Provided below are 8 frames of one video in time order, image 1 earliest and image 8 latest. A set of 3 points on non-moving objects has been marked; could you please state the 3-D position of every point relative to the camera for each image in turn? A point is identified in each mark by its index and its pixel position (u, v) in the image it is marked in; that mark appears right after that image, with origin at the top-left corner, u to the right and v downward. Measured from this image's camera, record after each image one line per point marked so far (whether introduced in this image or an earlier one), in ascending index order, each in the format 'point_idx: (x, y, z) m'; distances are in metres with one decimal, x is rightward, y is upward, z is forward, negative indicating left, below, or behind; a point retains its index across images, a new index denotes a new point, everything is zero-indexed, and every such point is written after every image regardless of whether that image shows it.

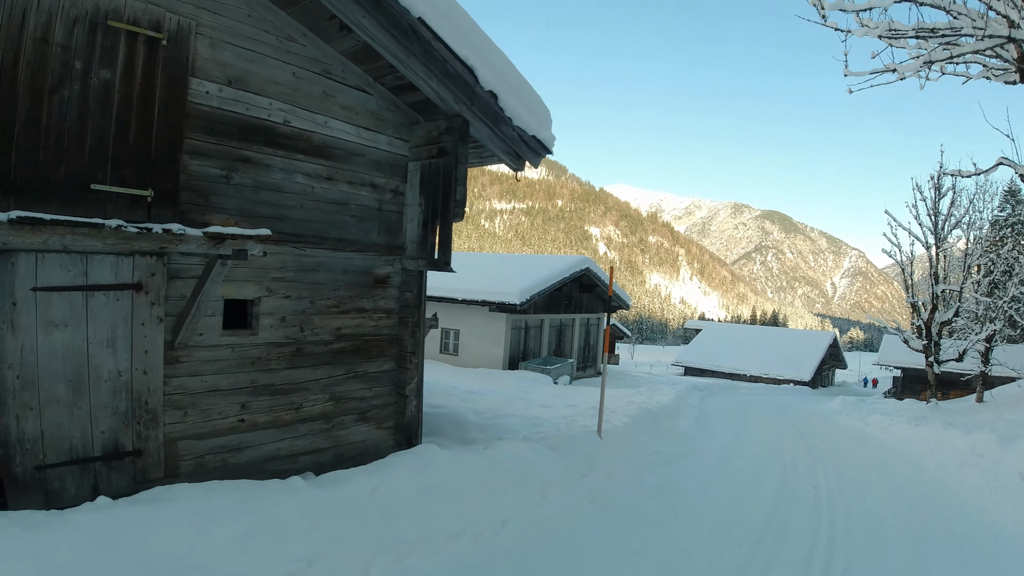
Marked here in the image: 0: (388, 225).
0: (-1.9, +0.9, +7.9) m
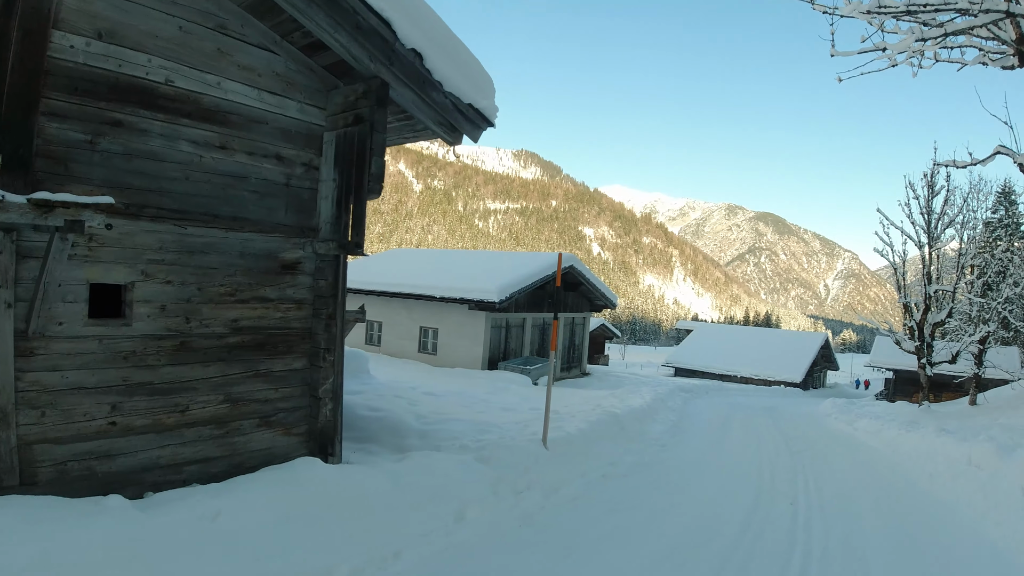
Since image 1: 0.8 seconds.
0: (-2.7, +1.1, +7.0) m
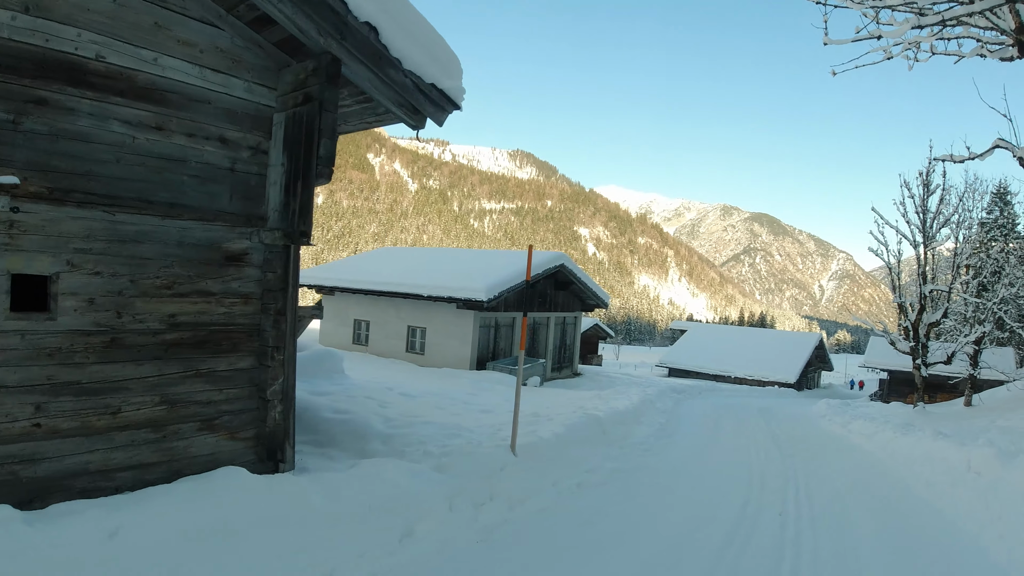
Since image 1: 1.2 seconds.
0: (-3.1, +1.1, +6.5) m
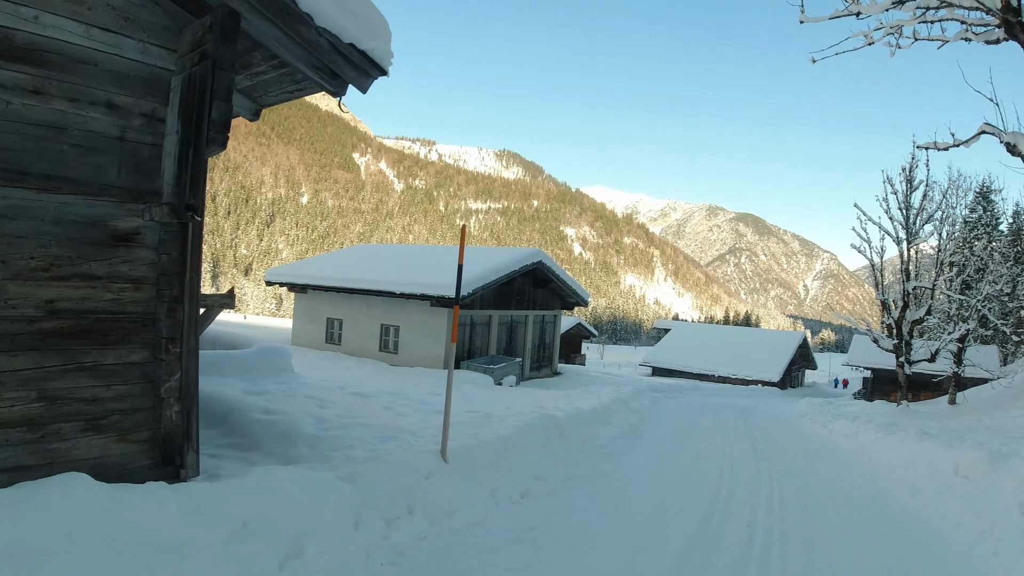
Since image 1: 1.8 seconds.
0: (-3.8, +1.3, +5.6) m
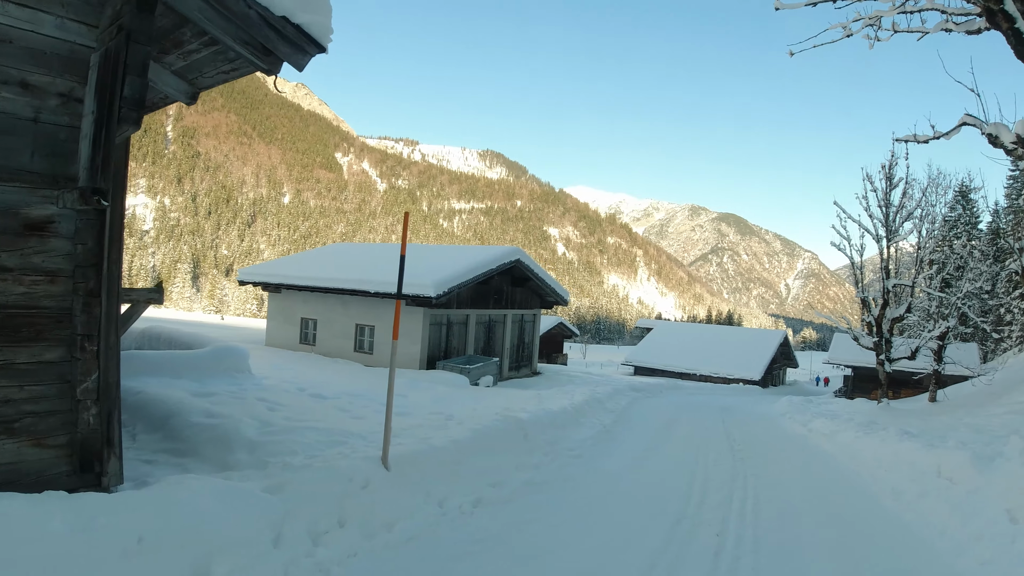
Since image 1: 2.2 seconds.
0: (-4.3, +1.4, +5.0) m
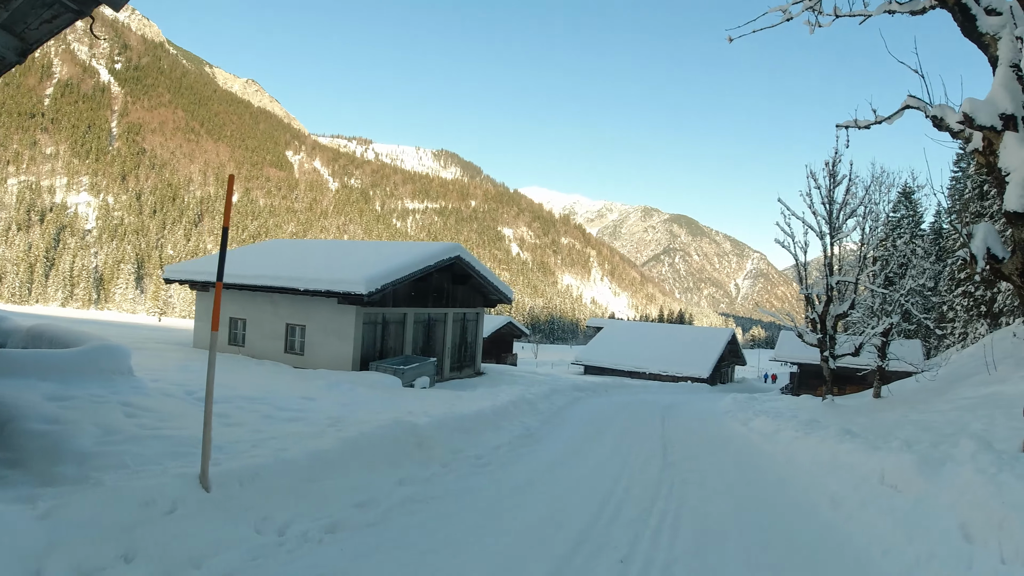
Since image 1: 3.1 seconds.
0: (-5.3, +1.6, +3.7) m
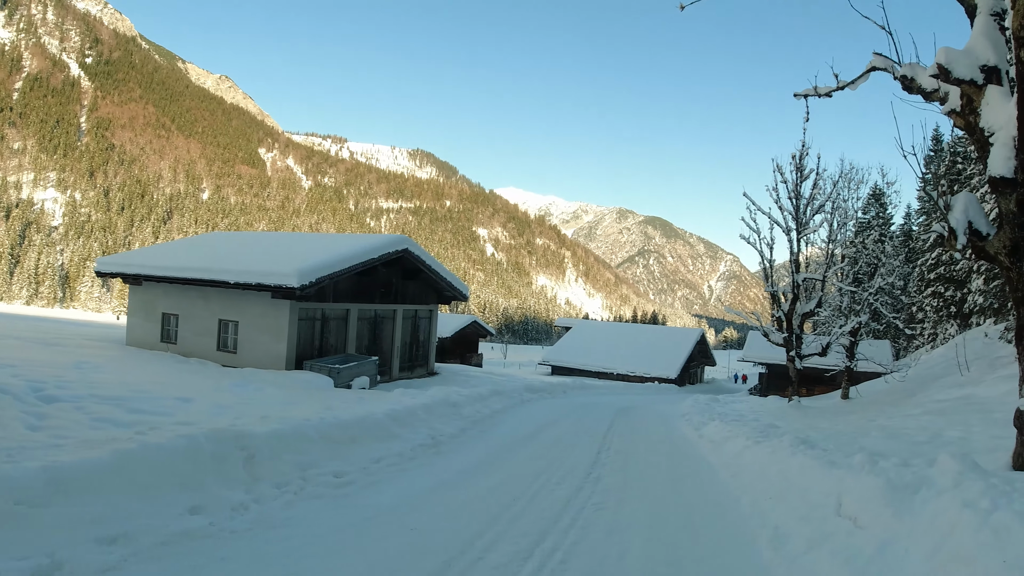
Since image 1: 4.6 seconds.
0: (-6.4, +1.9, +2.1) m
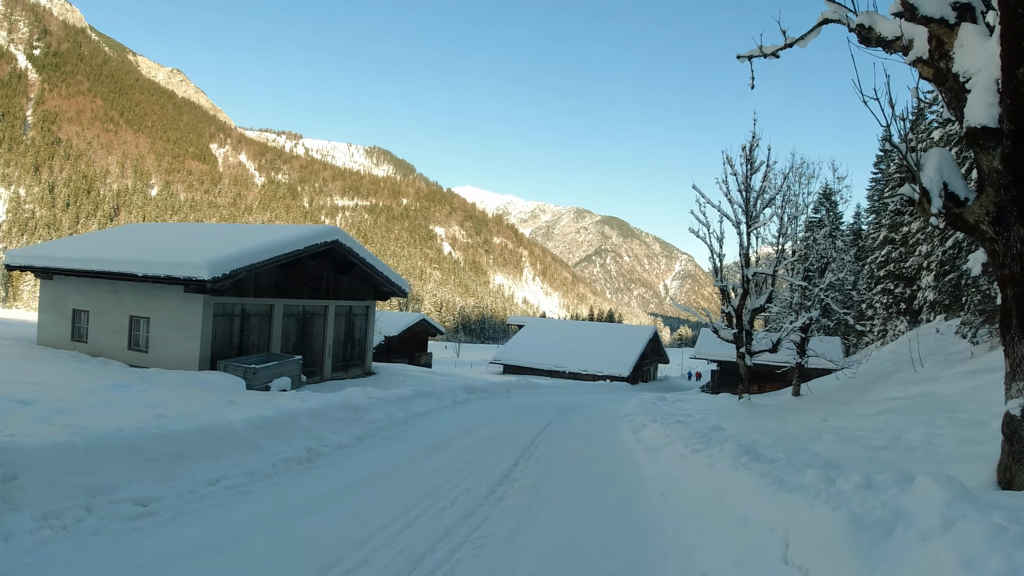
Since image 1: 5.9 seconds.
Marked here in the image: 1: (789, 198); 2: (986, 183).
0: (-7.1, +2.1, +0.4) m
1: (+9.3, +3.3, +18.8) m
2: (+4.3, +1.0, +5.0) m
